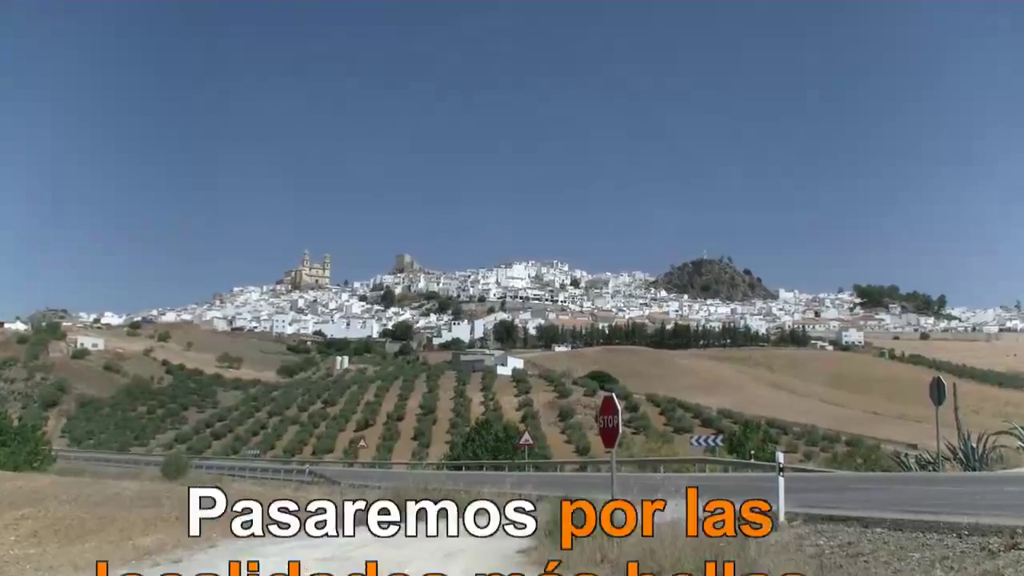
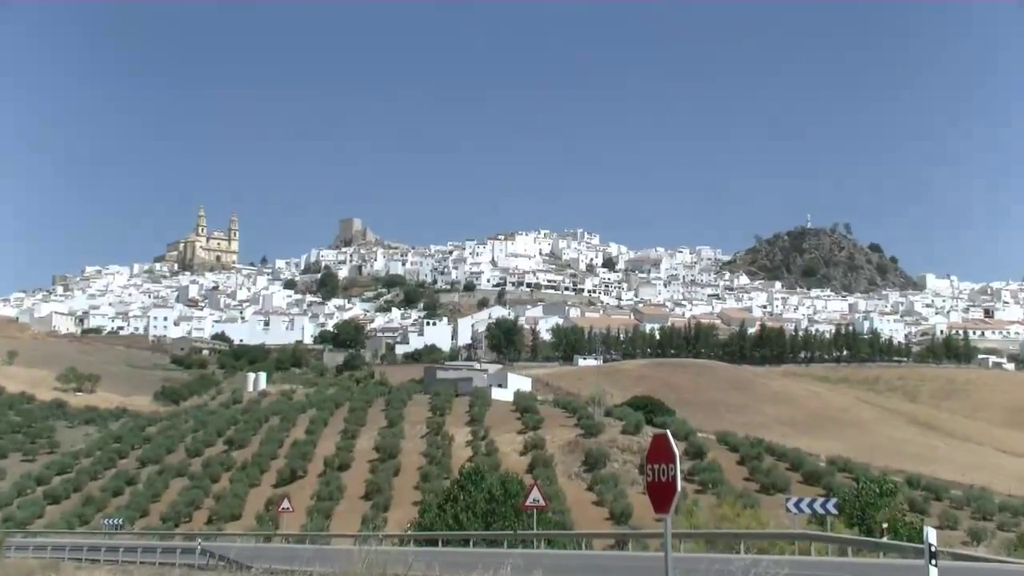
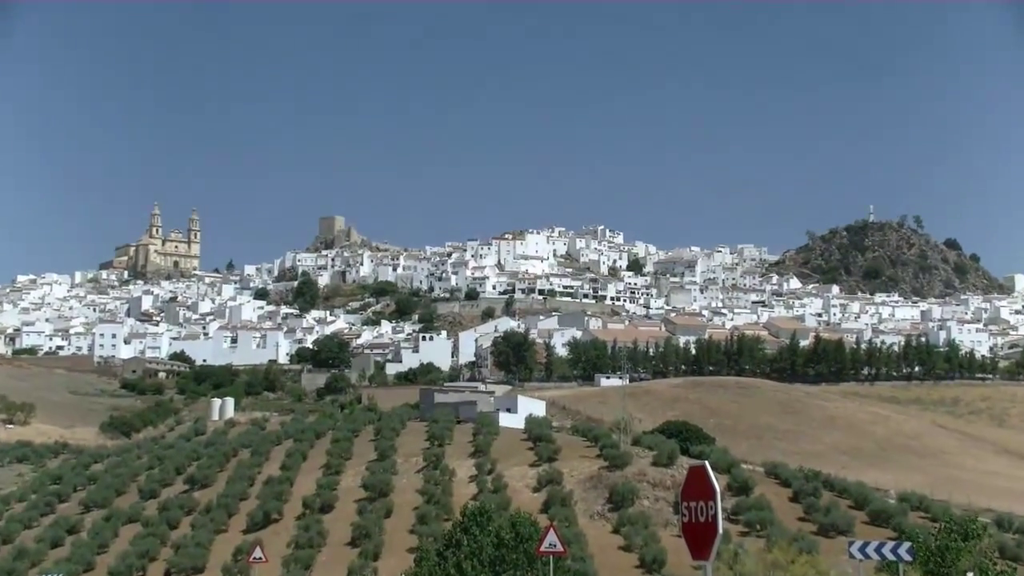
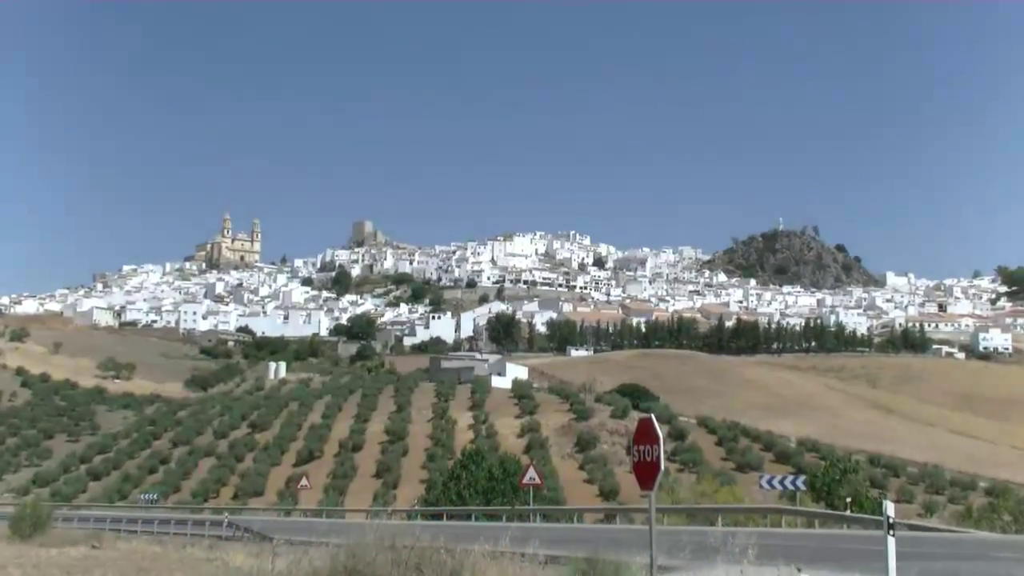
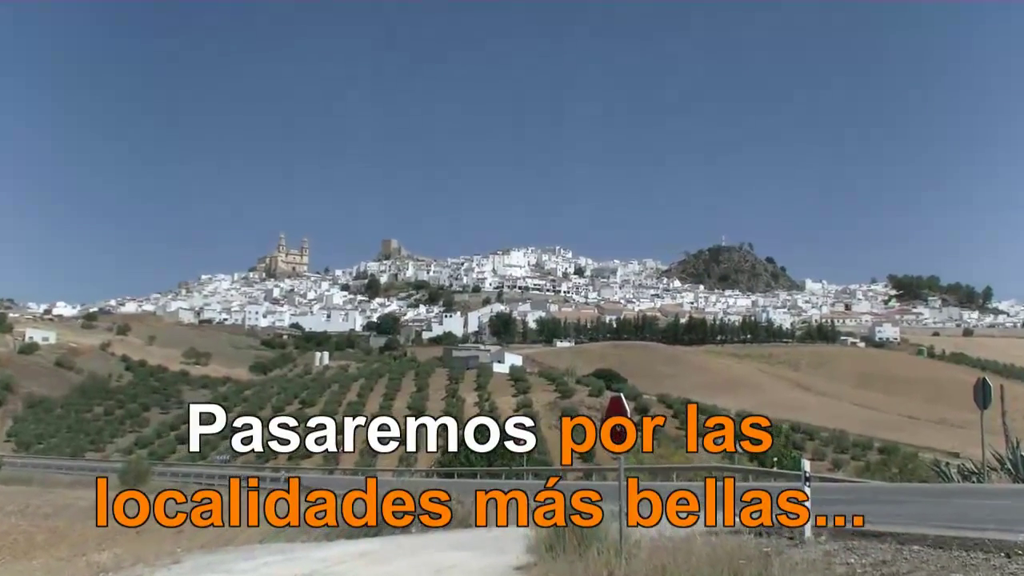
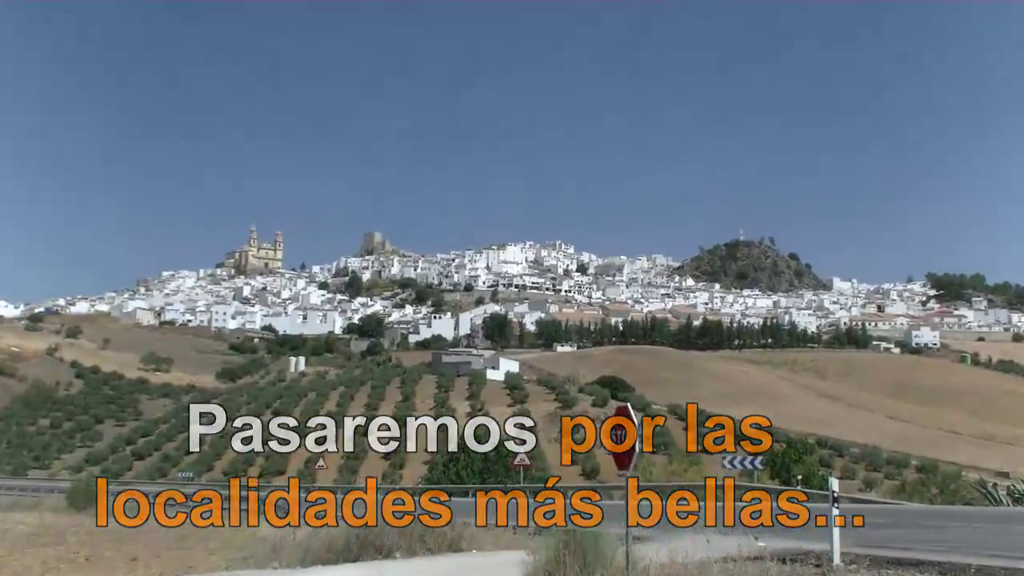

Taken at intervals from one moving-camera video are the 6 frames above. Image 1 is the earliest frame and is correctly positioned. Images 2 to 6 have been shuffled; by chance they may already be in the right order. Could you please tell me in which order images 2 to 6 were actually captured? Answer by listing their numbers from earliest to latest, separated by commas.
5, 6, 4, 2, 3
